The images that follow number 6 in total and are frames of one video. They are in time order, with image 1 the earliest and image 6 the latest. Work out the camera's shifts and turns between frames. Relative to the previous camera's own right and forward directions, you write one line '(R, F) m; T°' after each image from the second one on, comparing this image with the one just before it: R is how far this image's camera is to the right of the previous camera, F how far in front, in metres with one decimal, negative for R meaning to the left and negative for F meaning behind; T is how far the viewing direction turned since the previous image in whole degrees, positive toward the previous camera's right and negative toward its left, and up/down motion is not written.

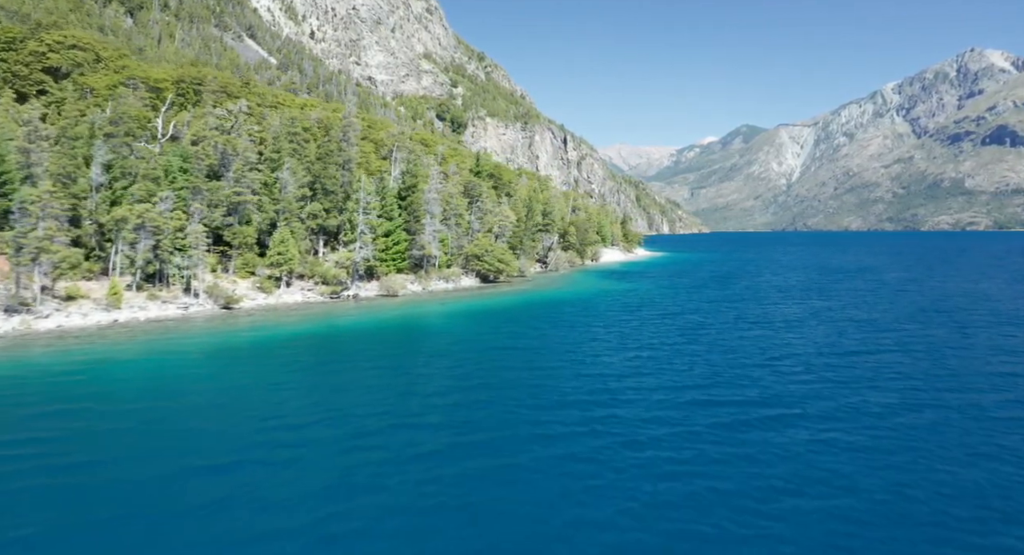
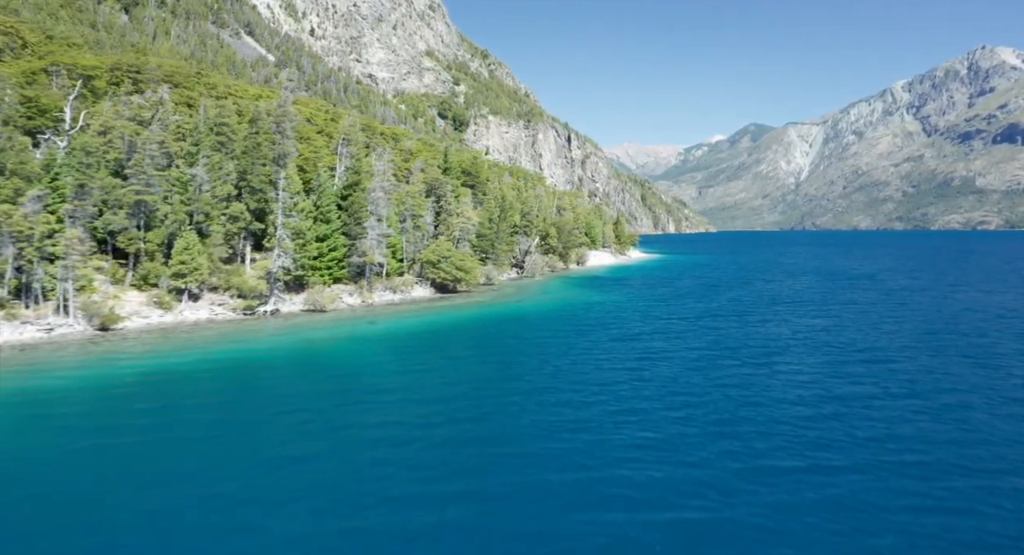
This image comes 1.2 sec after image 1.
(+5.6, +9.3) m; -1°
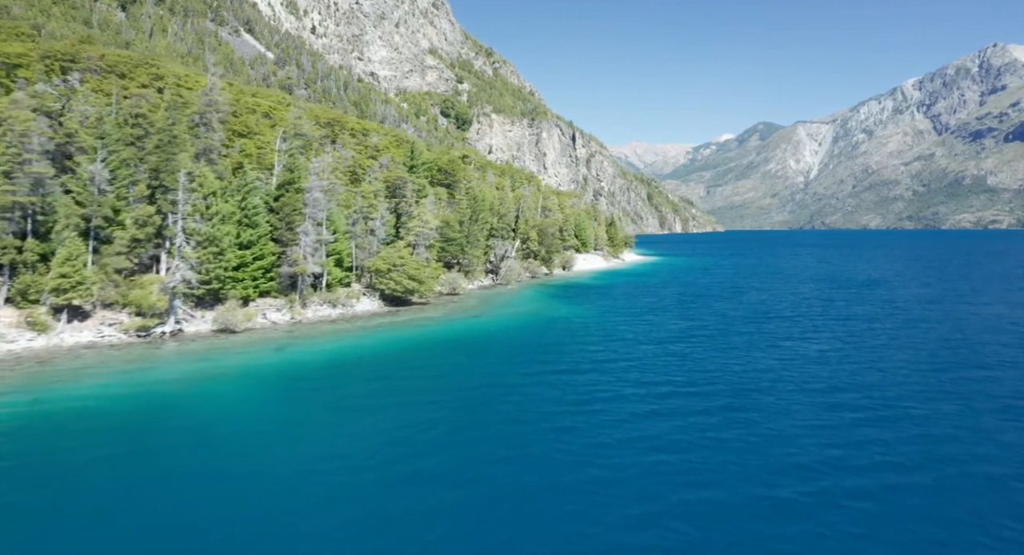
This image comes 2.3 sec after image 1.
(+5.1, +8.5) m; -1°
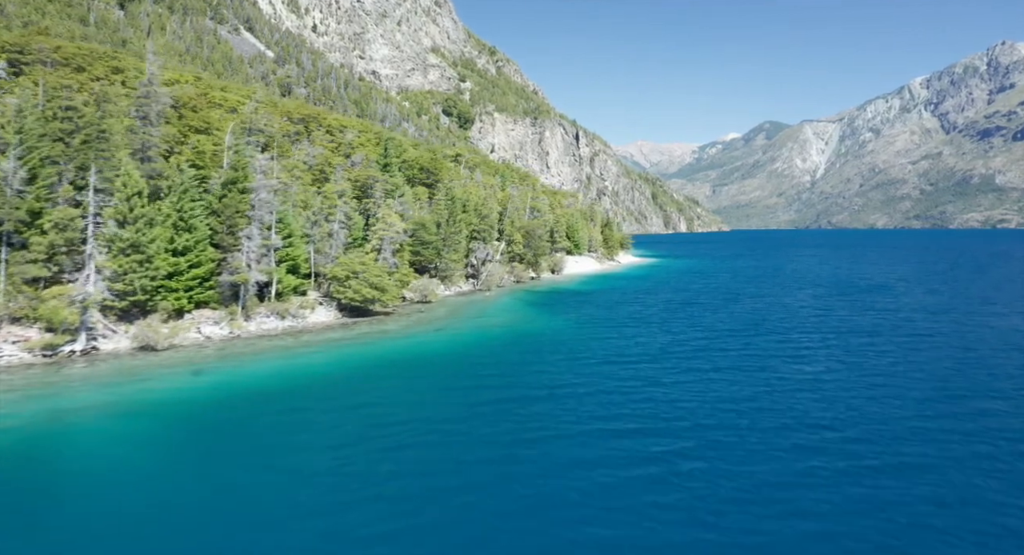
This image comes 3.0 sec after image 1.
(+3.5, +5.7) m; 0°
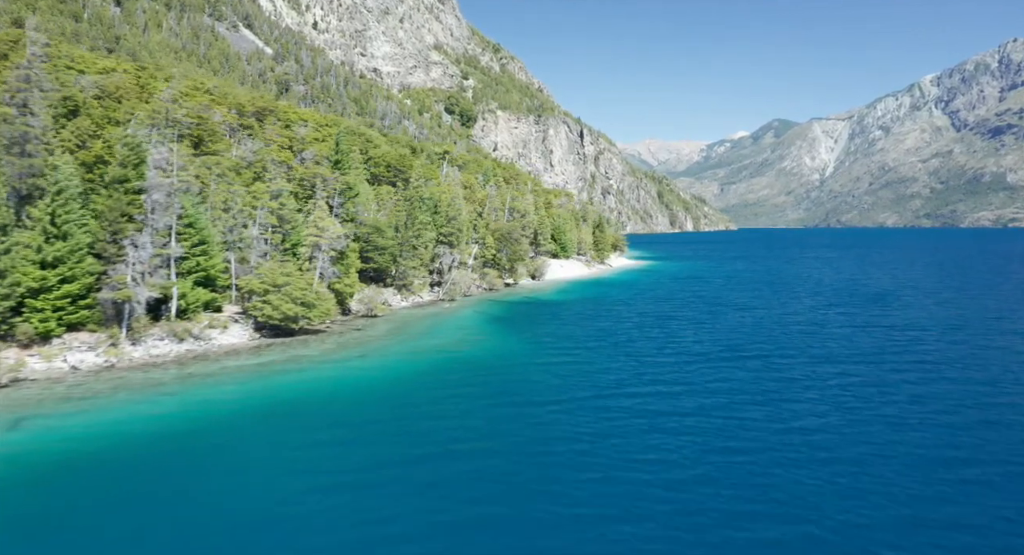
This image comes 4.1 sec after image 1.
(+5.2, +8.6) m; -1°
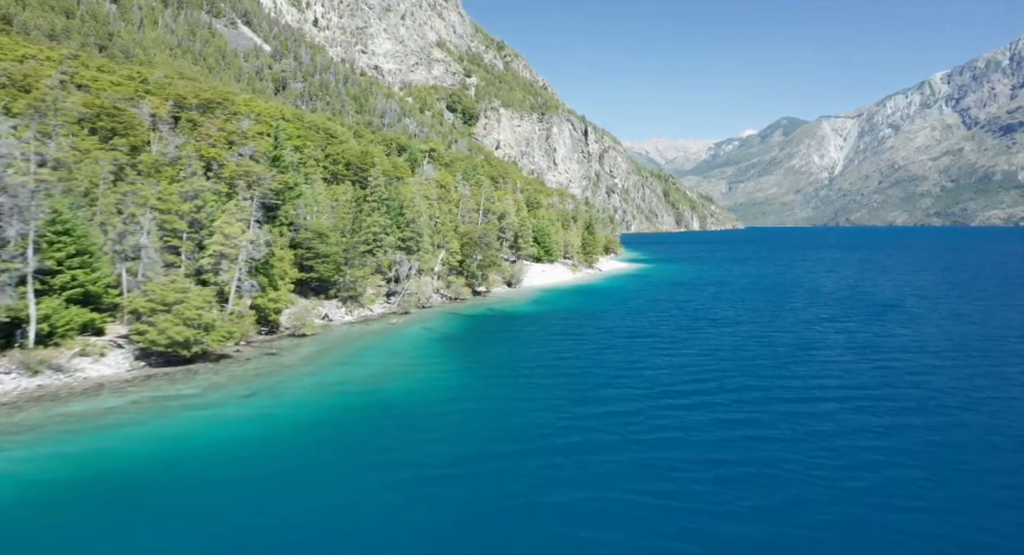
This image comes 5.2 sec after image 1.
(+5.3, +8.6) m; -1°
